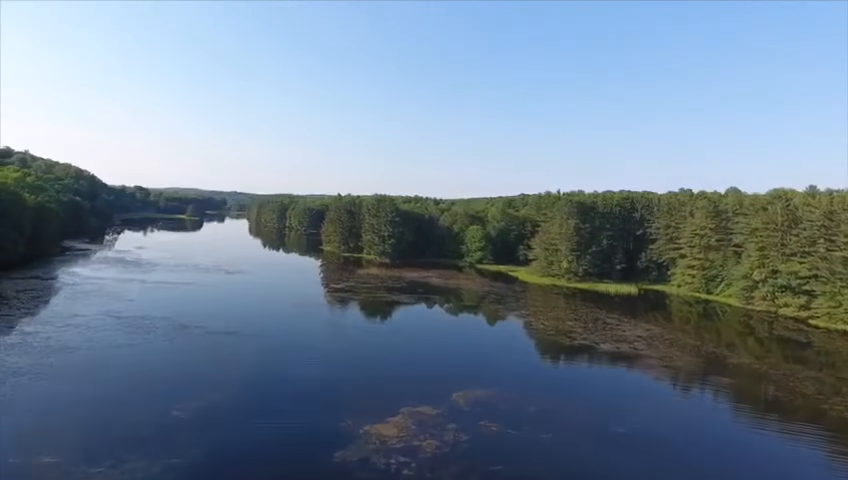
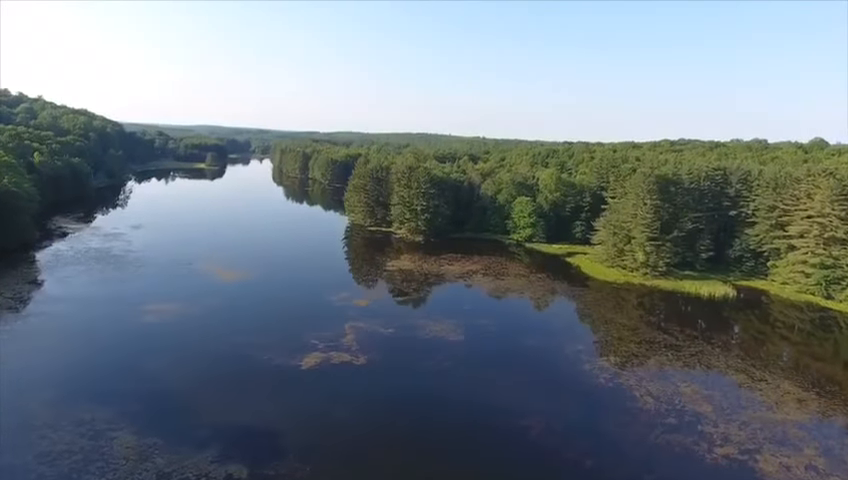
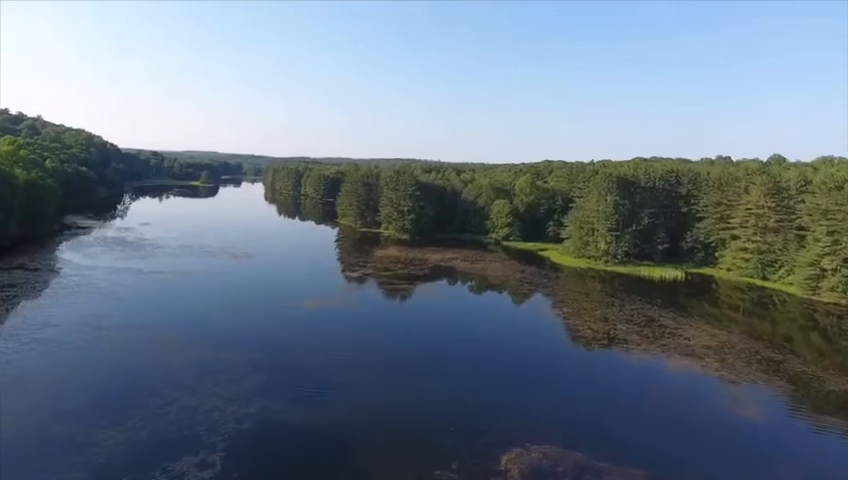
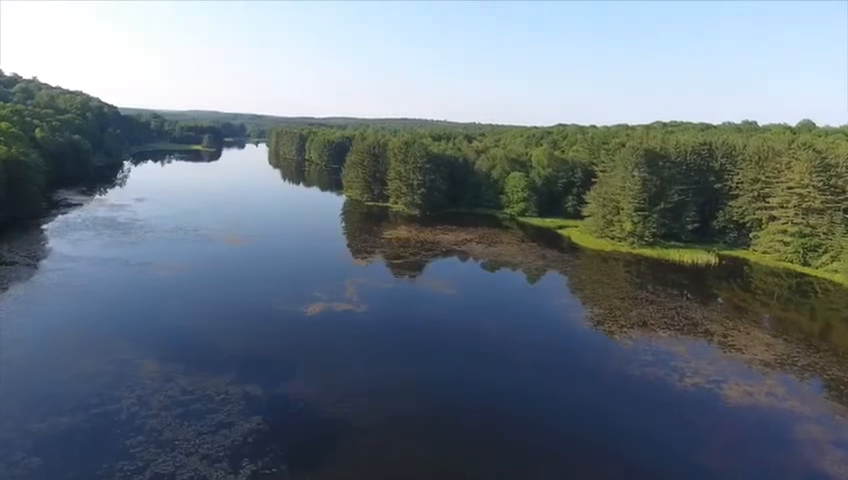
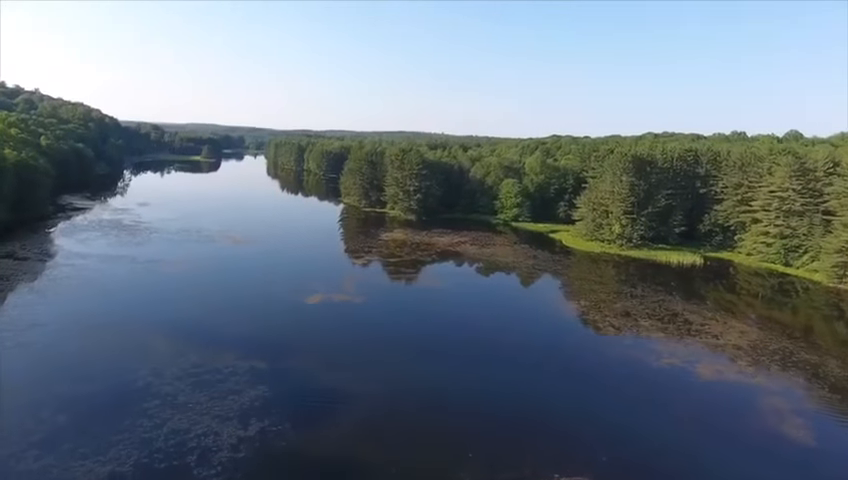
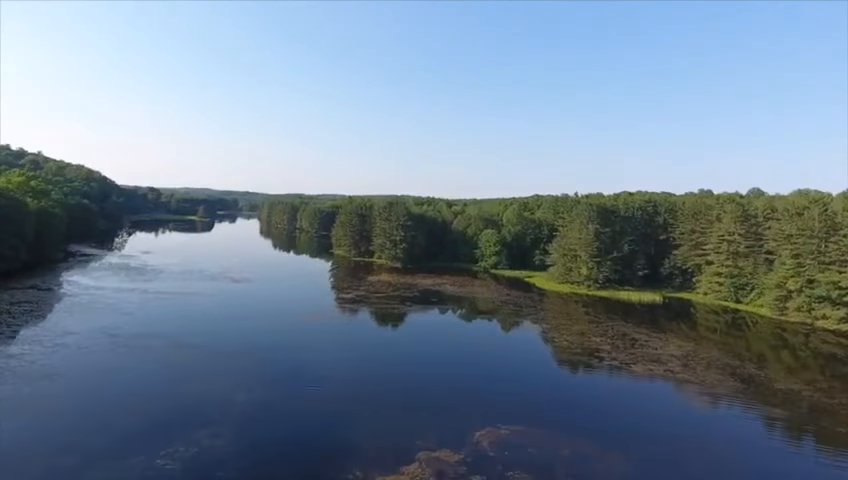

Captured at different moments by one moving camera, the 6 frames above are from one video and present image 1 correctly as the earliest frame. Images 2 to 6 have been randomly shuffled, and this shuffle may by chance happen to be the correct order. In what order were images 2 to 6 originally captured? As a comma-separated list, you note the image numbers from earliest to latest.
6, 3, 5, 4, 2
